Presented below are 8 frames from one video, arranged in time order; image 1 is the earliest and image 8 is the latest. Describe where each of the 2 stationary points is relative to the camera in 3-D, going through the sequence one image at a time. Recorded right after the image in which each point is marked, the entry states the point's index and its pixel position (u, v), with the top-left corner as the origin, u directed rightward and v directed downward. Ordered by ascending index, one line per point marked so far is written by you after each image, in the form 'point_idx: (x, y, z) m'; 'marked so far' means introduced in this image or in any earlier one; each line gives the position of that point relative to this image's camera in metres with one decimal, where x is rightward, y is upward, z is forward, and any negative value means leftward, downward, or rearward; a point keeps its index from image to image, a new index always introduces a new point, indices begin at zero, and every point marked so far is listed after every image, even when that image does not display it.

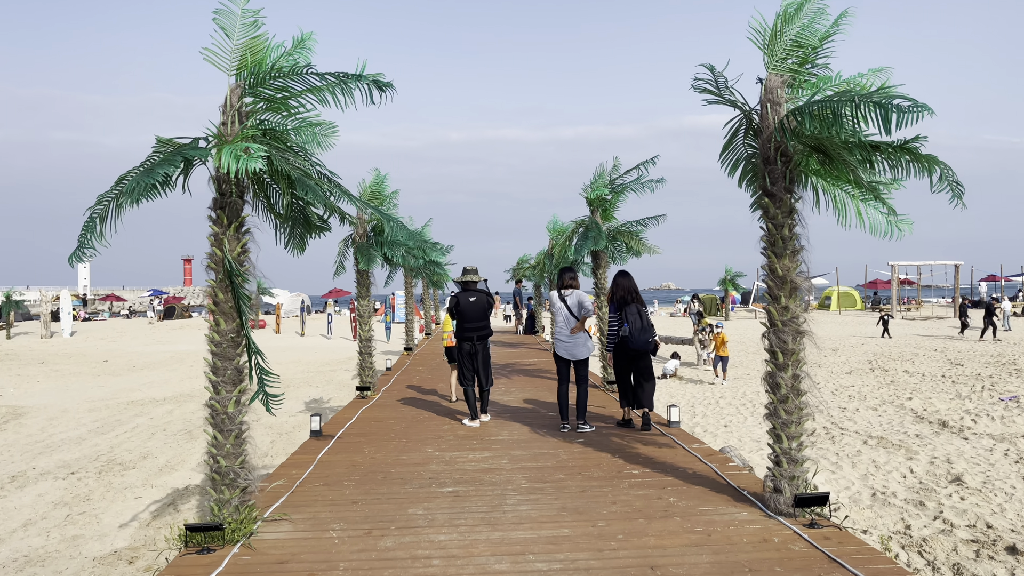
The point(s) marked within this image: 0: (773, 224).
0: (+1.3, +0.3, +4.0) m
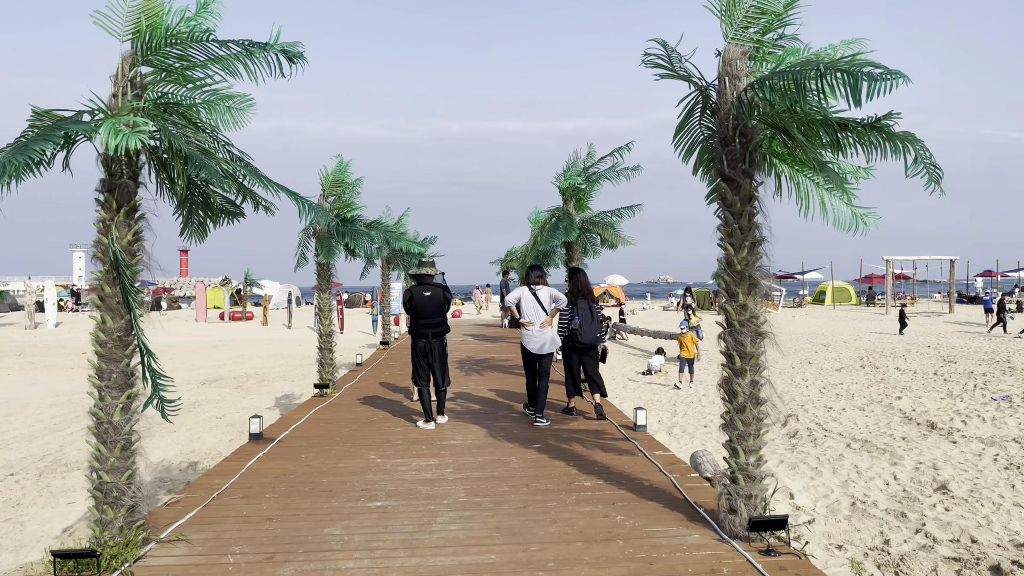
0: (+1.0, +0.3, +3.6) m
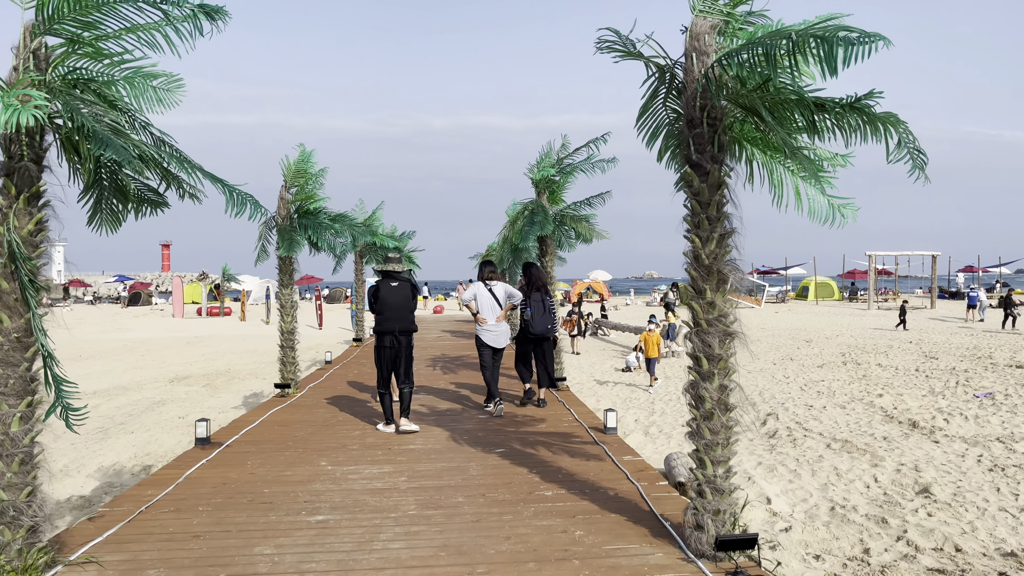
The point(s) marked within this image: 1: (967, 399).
0: (+0.8, +0.4, +3.3) m
1: (+6.2, -1.5, +10.8) m
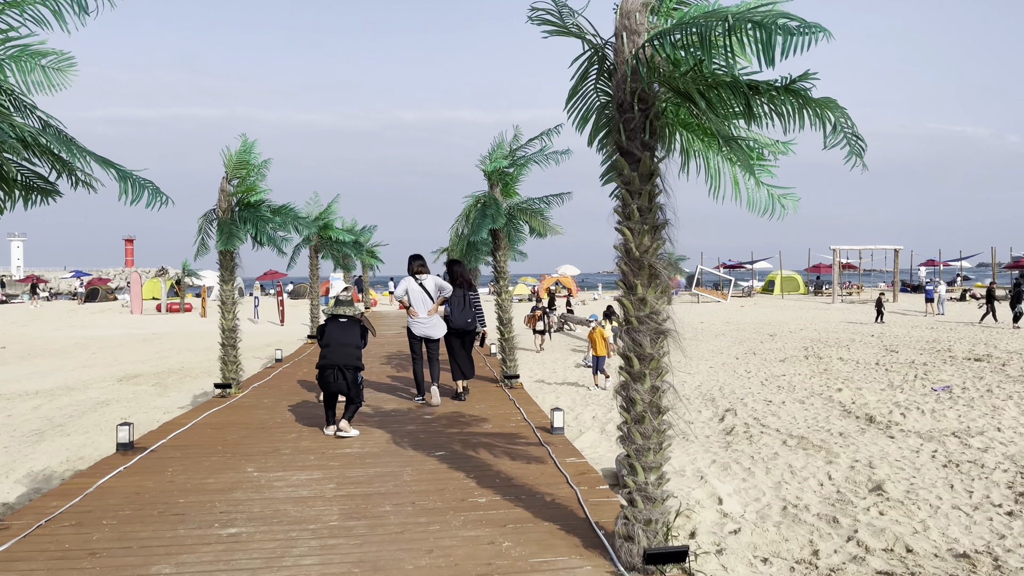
0: (+0.4, +0.4, +3.1) m
1: (+5.7, -1.4, +10.8) m
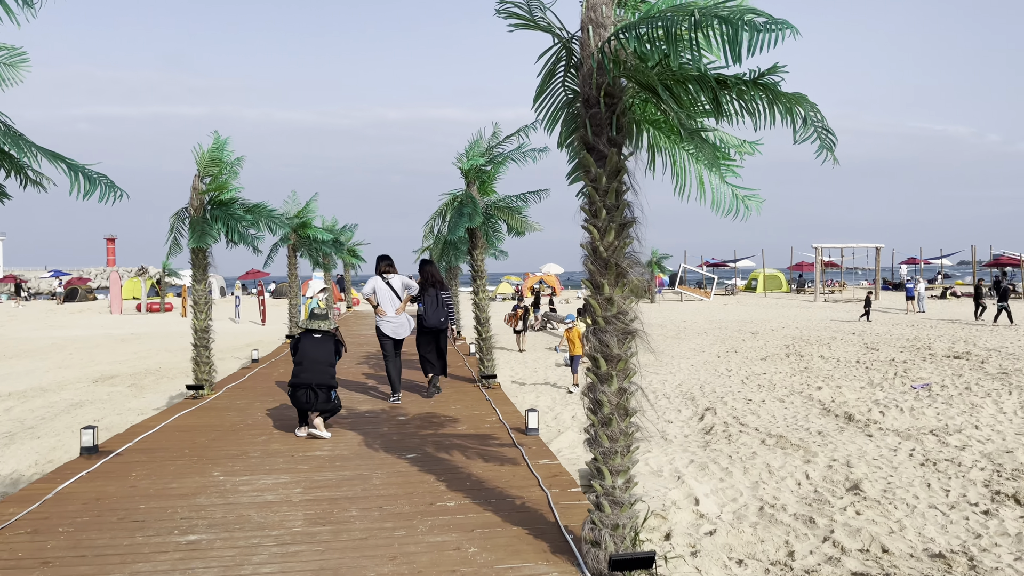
0: (+0.3, +0.4, +3.0) m
1: (+5.4, -1.4, +10.8) m
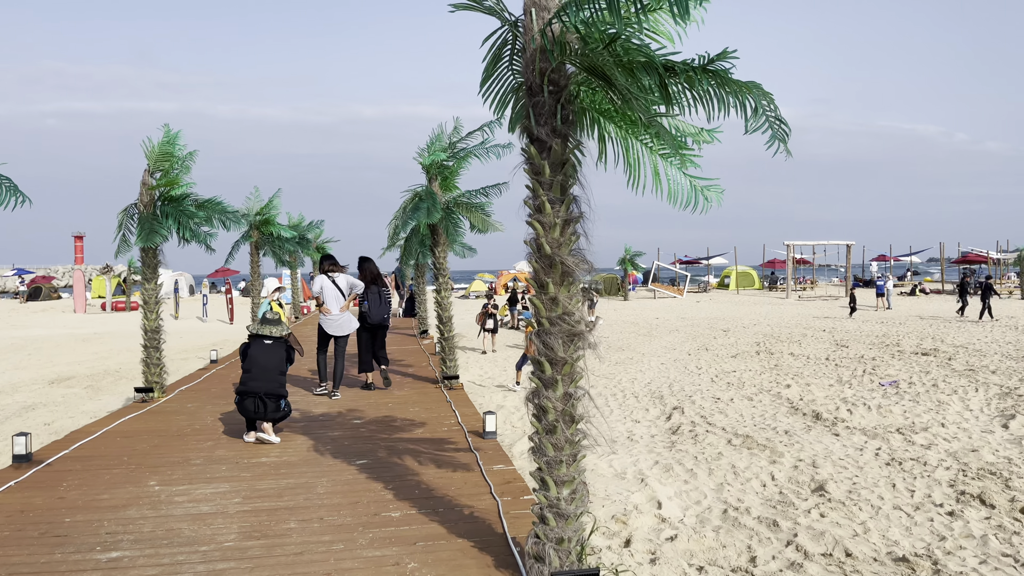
0: (+0.1, +0.4, +2.8) m
1: (+4.9, -1.4, +10.8) m
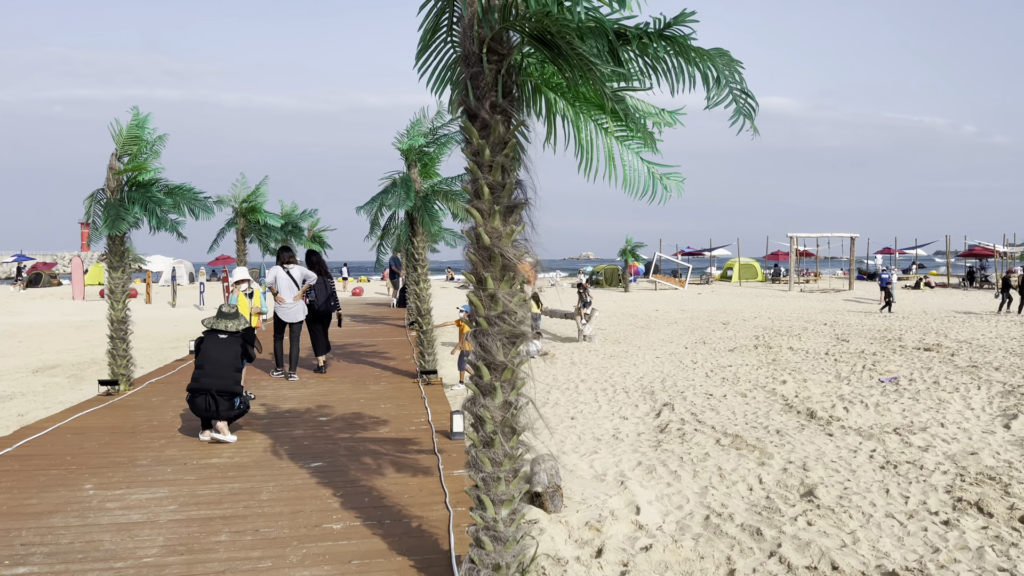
0: (-0.1, +0.4, +2.5) m
1: (+4.8, -1.3, +10.5) m
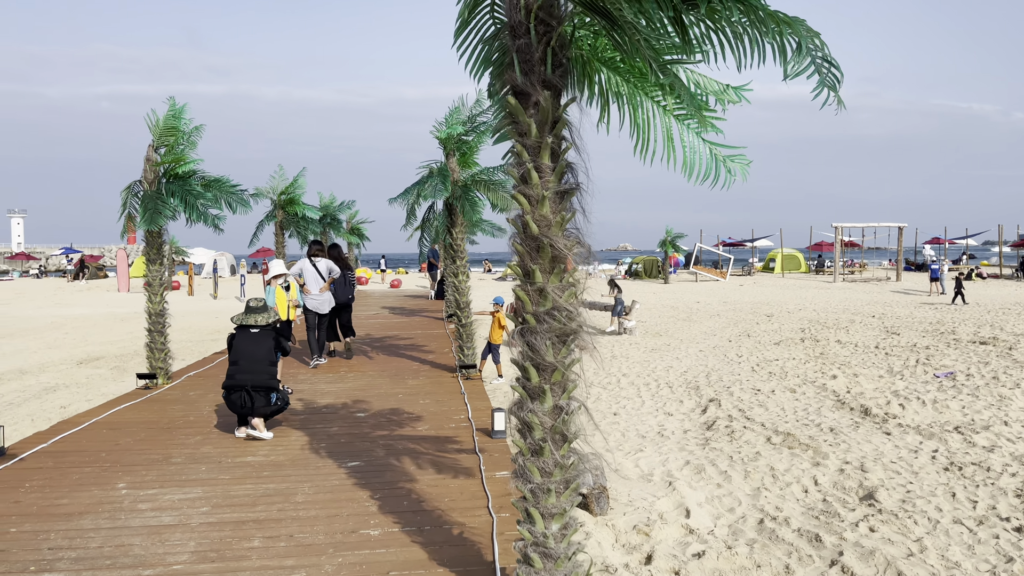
0: (0.0, +0.4, +2.3) m
1: (+5.3, -1.2, +10.1) m
